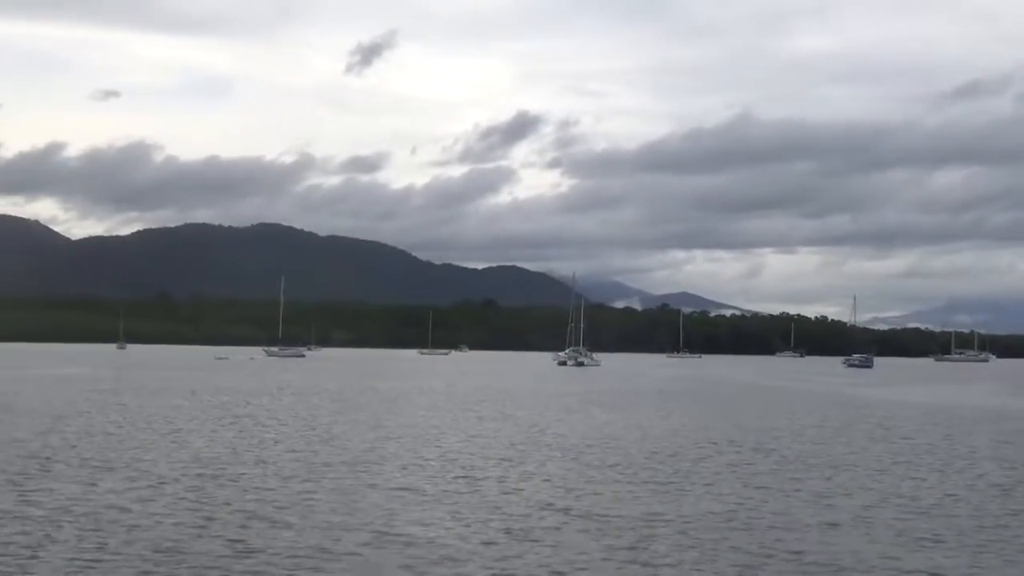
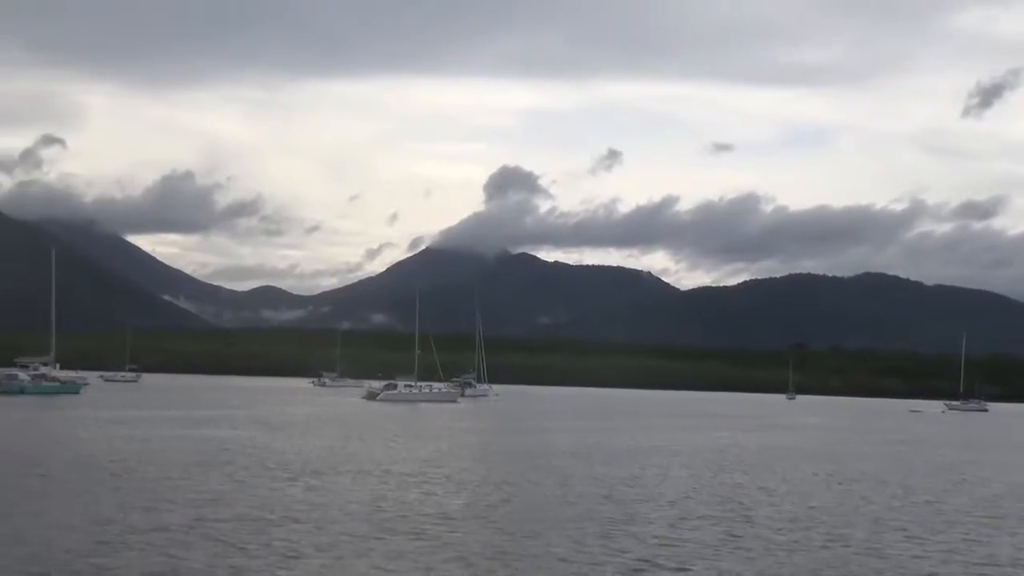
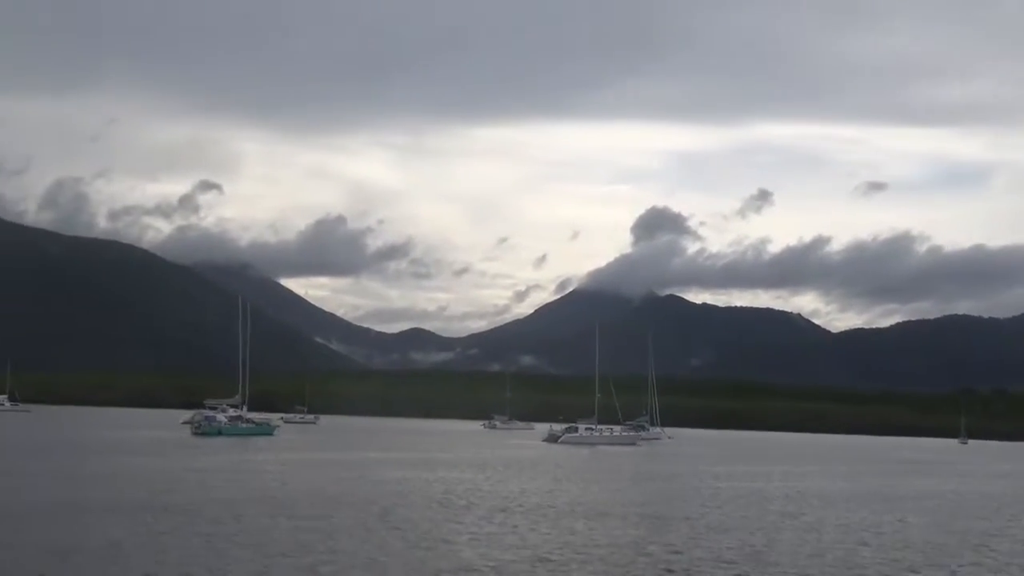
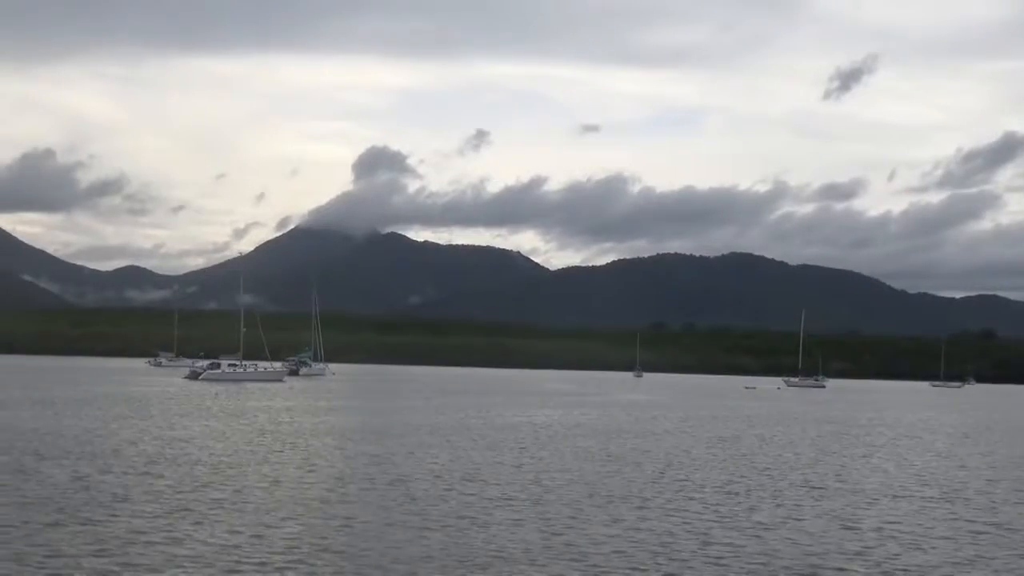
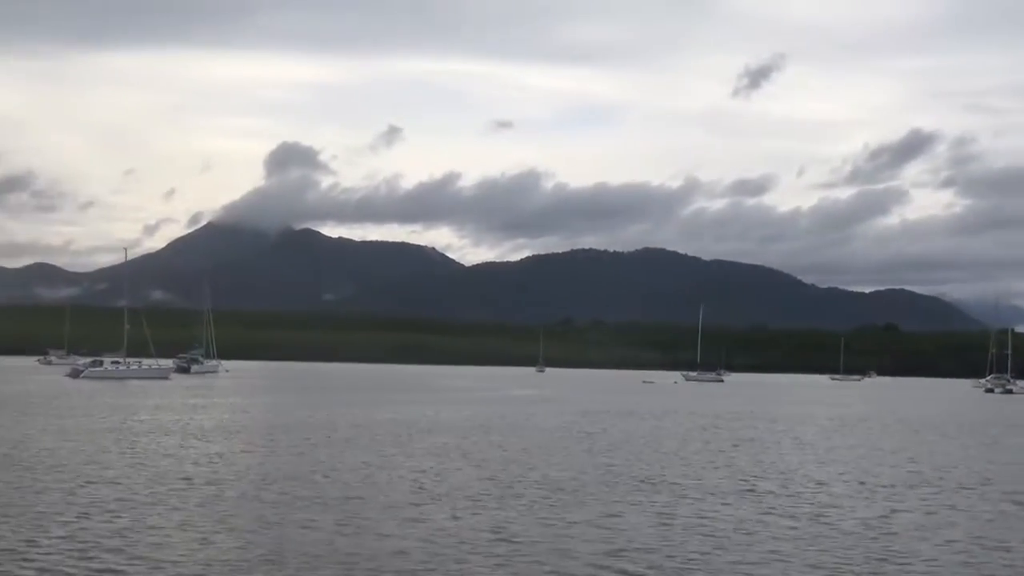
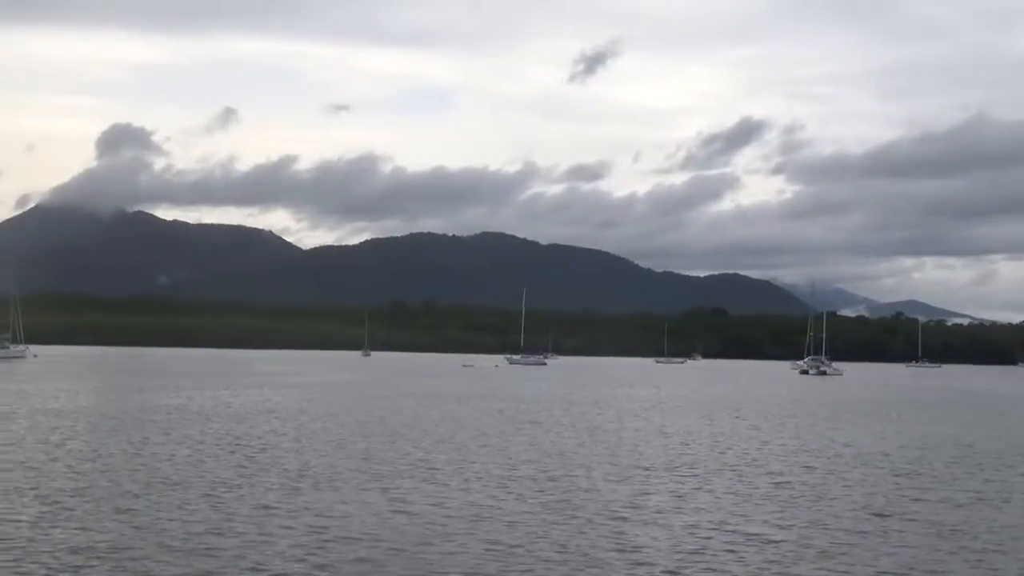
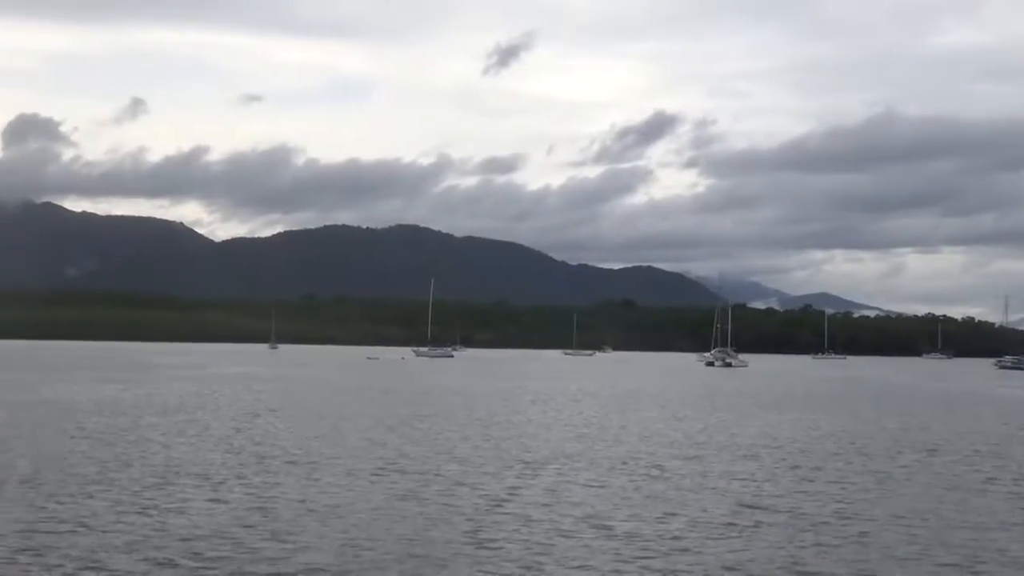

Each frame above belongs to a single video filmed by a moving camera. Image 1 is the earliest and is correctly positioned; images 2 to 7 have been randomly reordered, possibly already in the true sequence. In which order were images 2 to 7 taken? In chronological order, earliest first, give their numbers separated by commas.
7, 6, 5, 4, 2, 3
